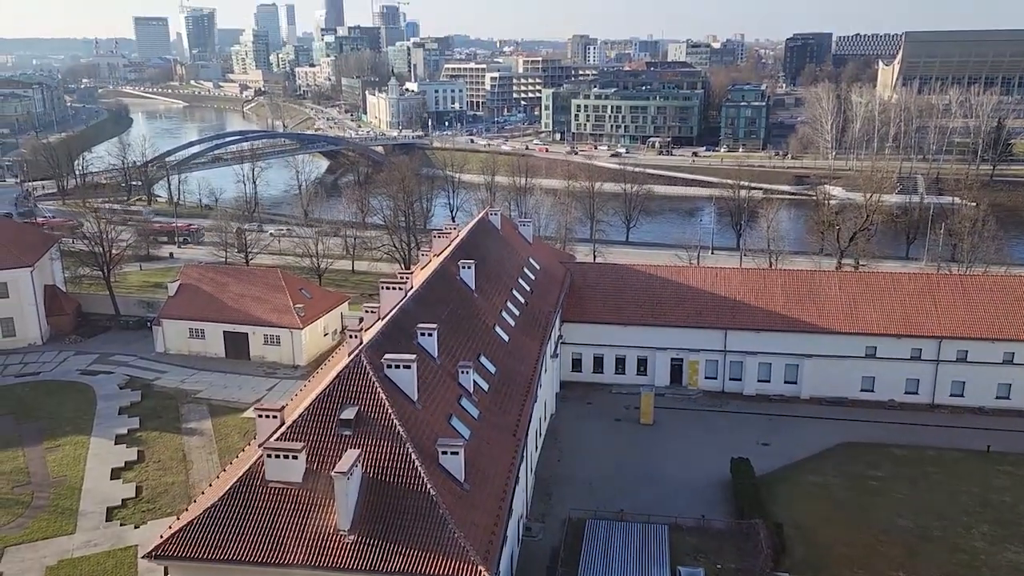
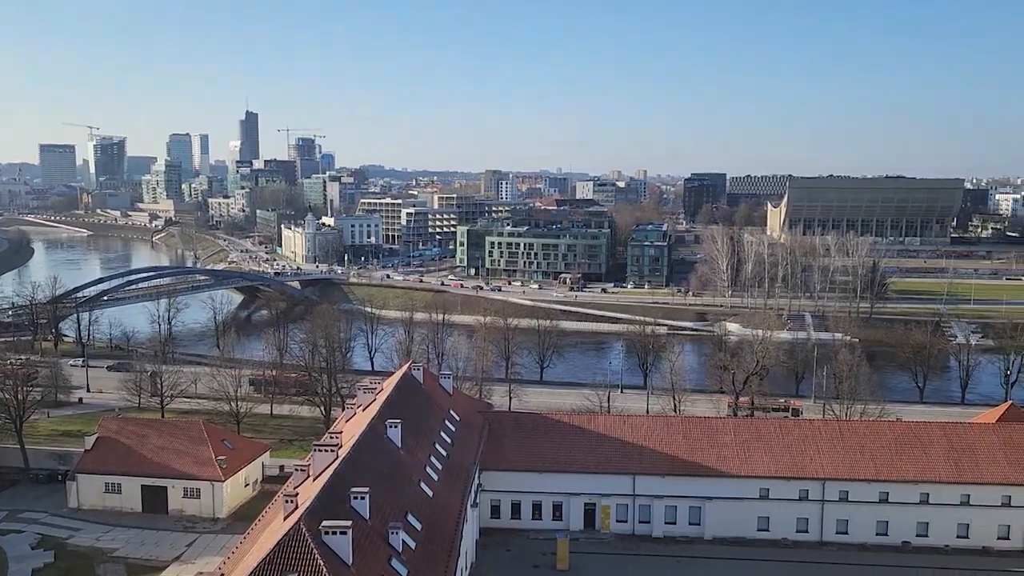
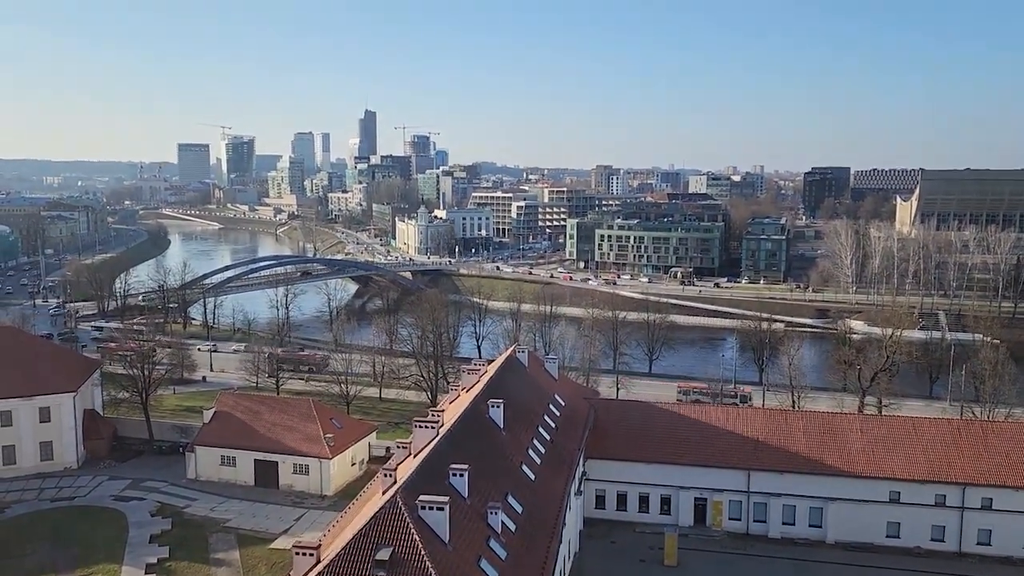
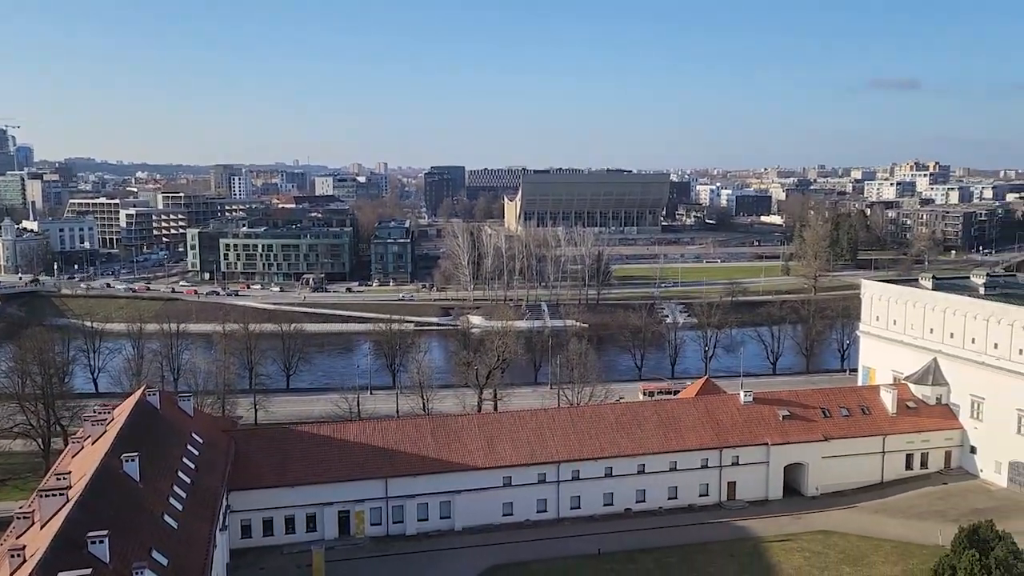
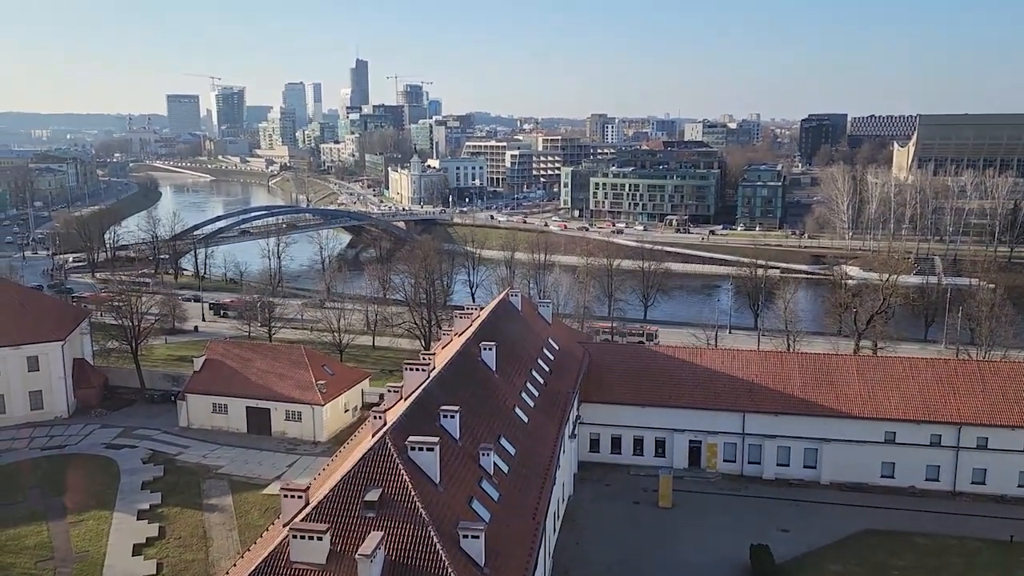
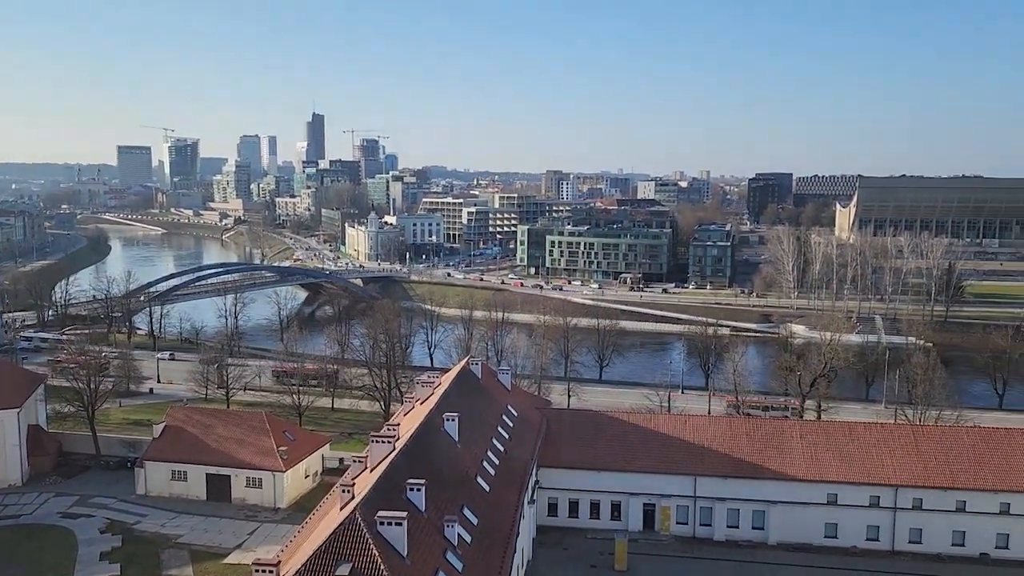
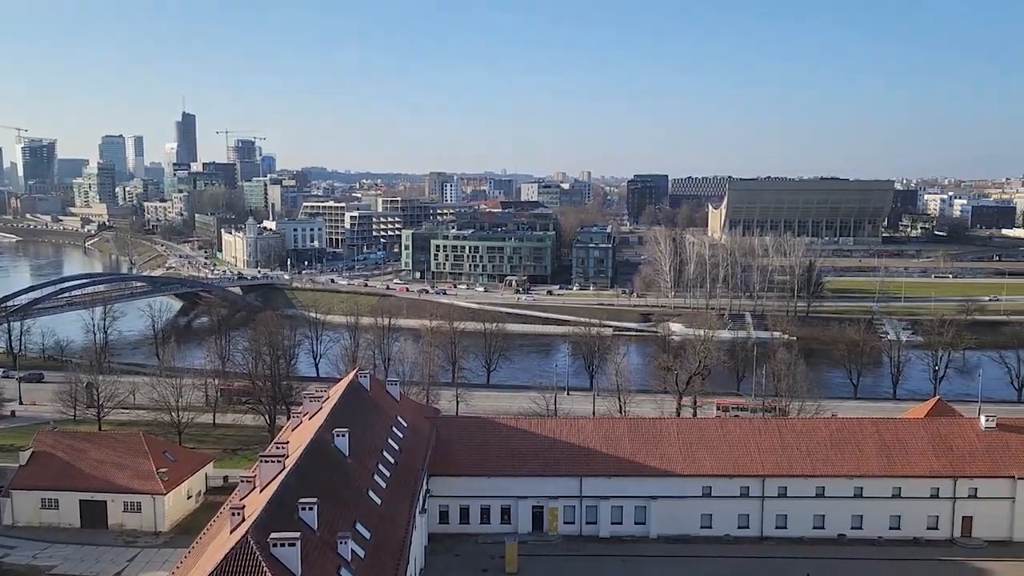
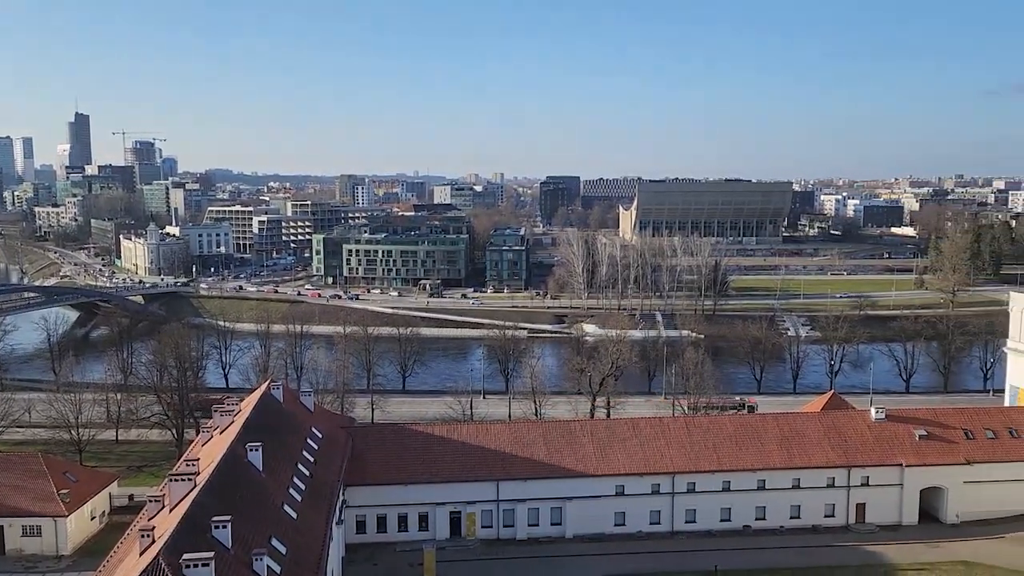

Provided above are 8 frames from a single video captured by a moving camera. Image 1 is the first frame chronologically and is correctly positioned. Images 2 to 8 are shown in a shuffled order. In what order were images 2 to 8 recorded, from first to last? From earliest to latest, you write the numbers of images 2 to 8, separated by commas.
5, 3, 6, 2, 7, 8, 4
